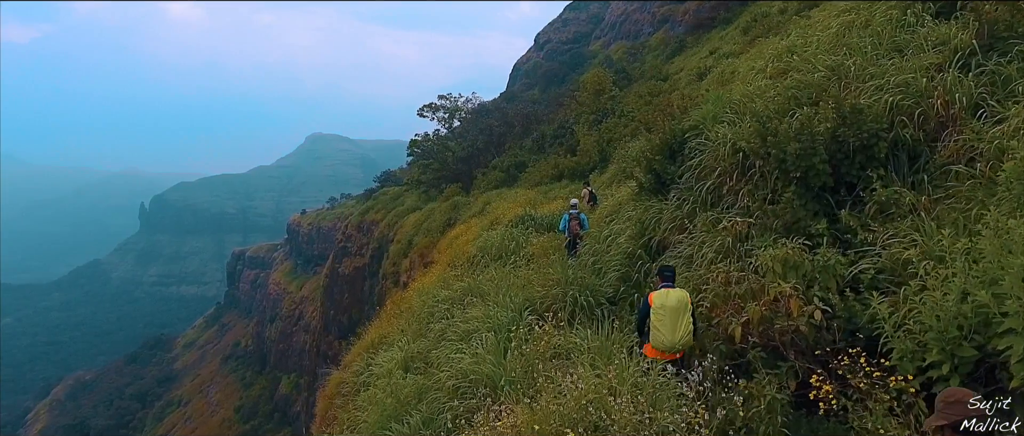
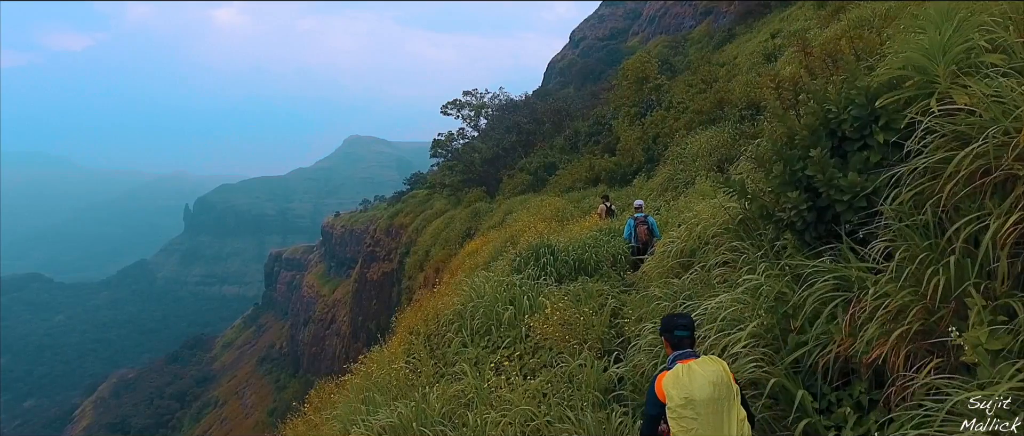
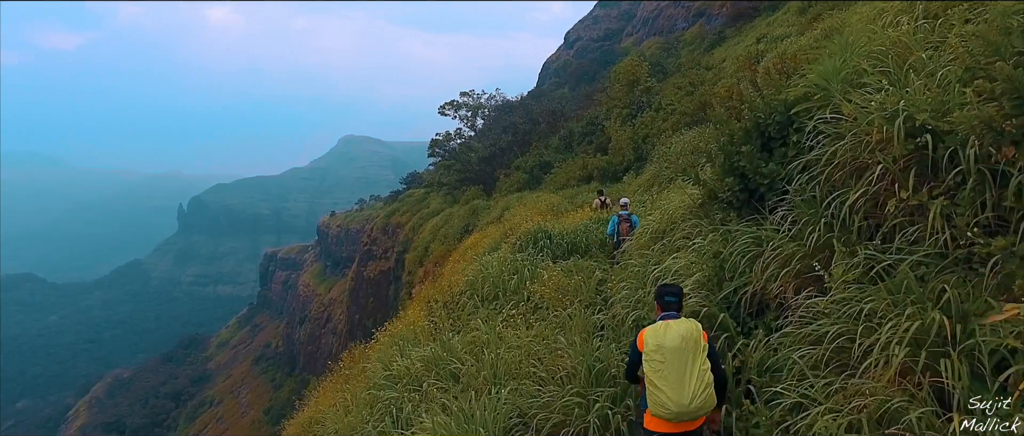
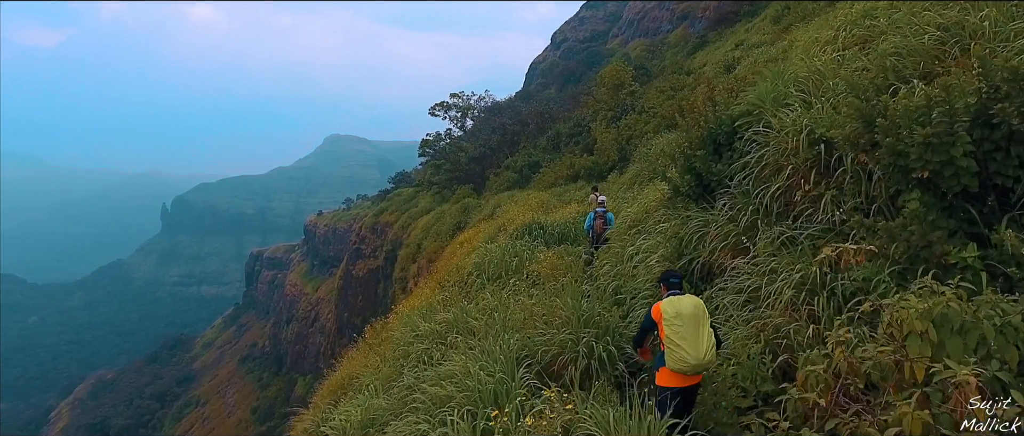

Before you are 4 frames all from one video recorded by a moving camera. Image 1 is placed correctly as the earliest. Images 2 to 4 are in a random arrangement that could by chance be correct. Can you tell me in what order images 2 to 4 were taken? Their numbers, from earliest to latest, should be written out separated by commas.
4, 3, 2
